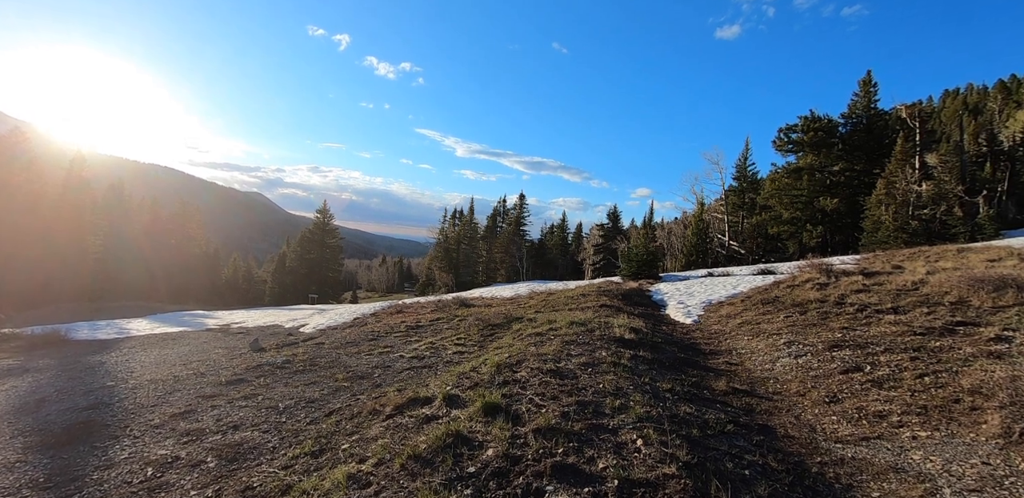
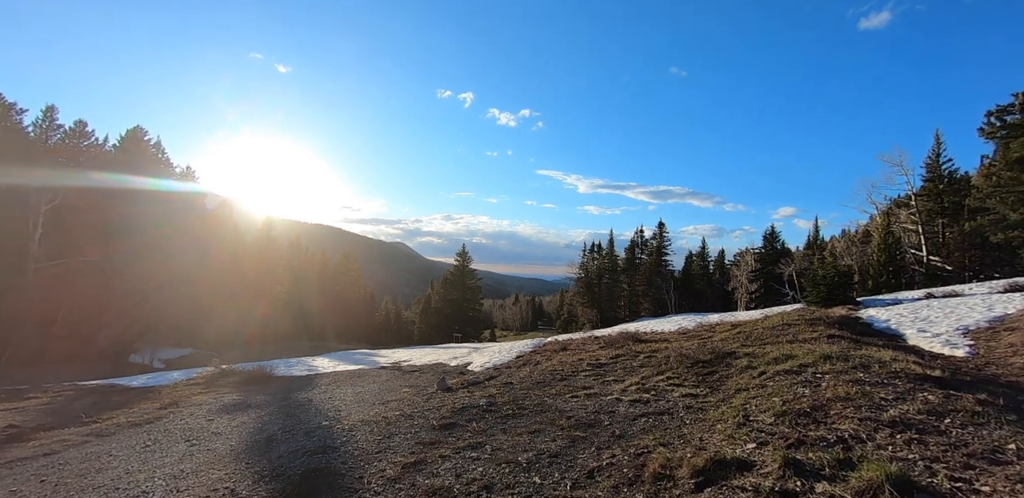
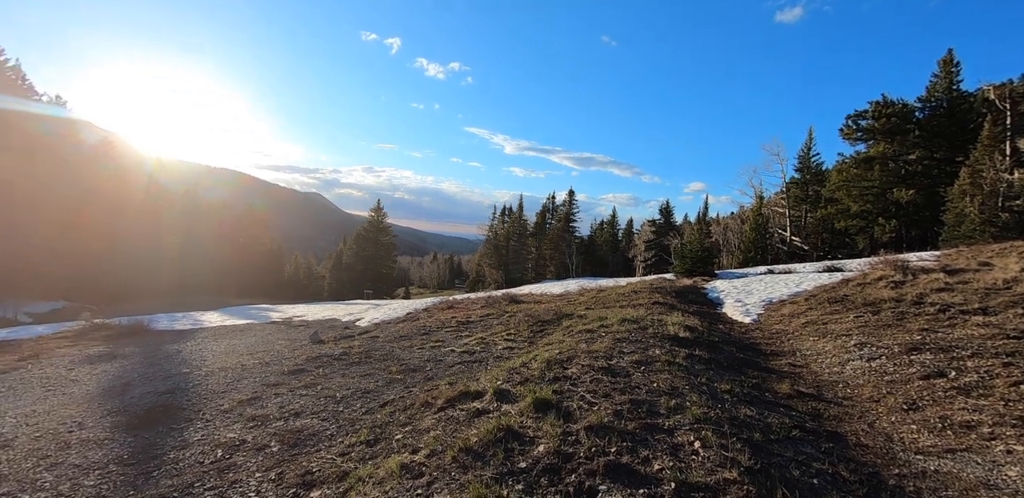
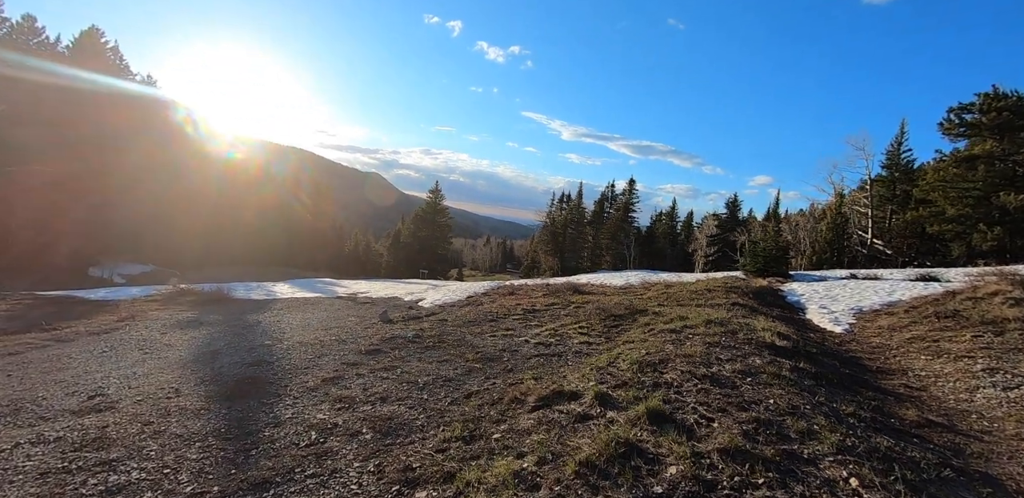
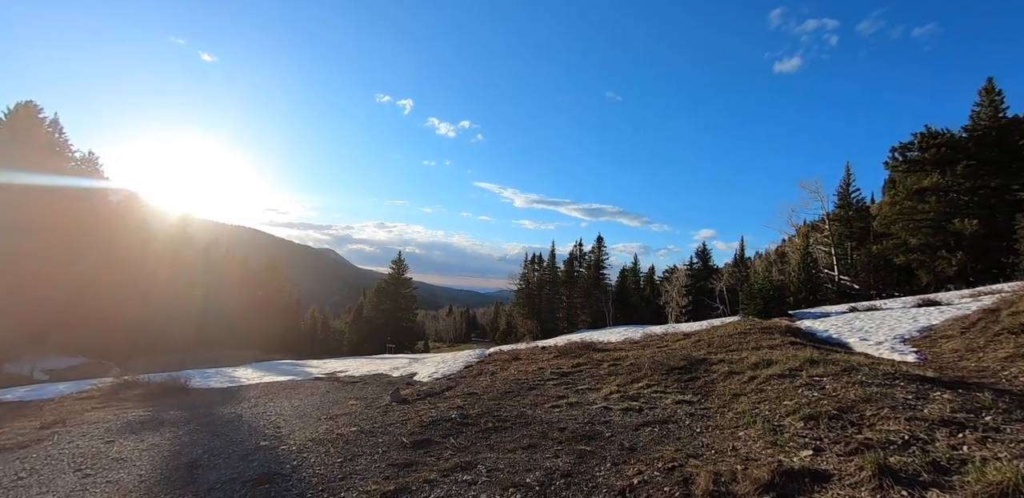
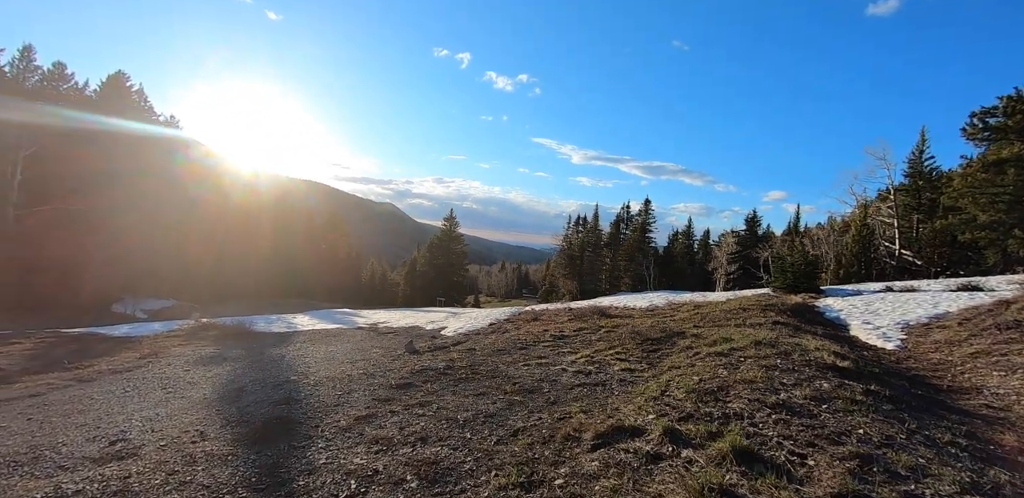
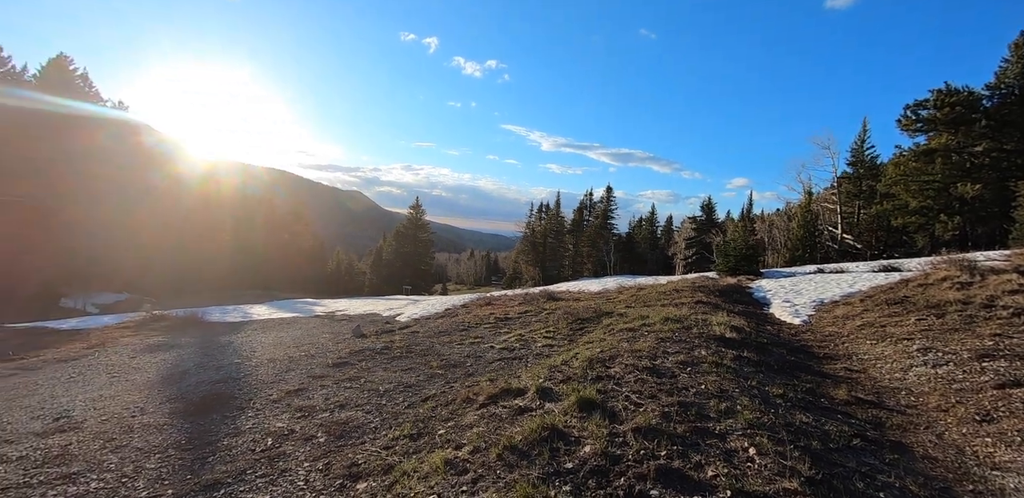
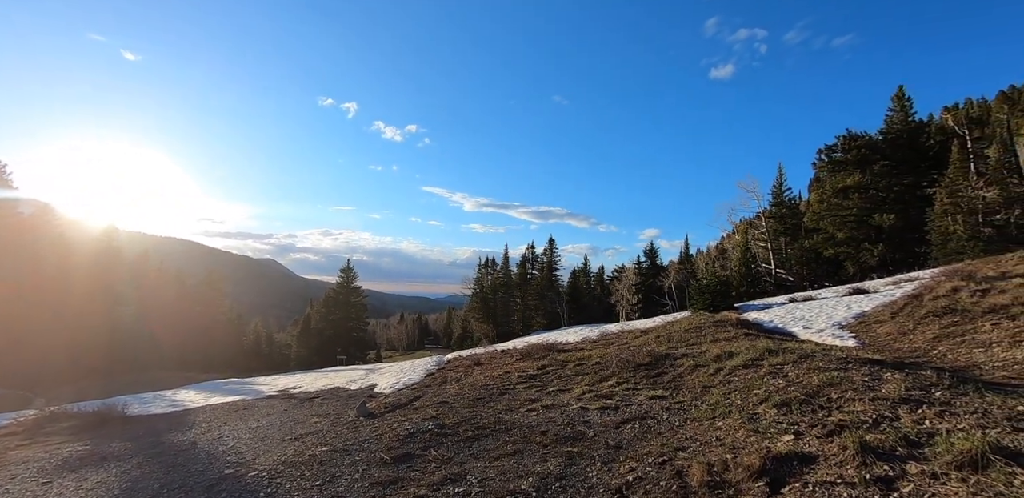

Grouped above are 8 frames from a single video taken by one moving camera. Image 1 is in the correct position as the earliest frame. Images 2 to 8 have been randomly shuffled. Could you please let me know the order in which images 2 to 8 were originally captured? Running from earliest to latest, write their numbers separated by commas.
3, 7, 4, 6, 2, 5, 8
